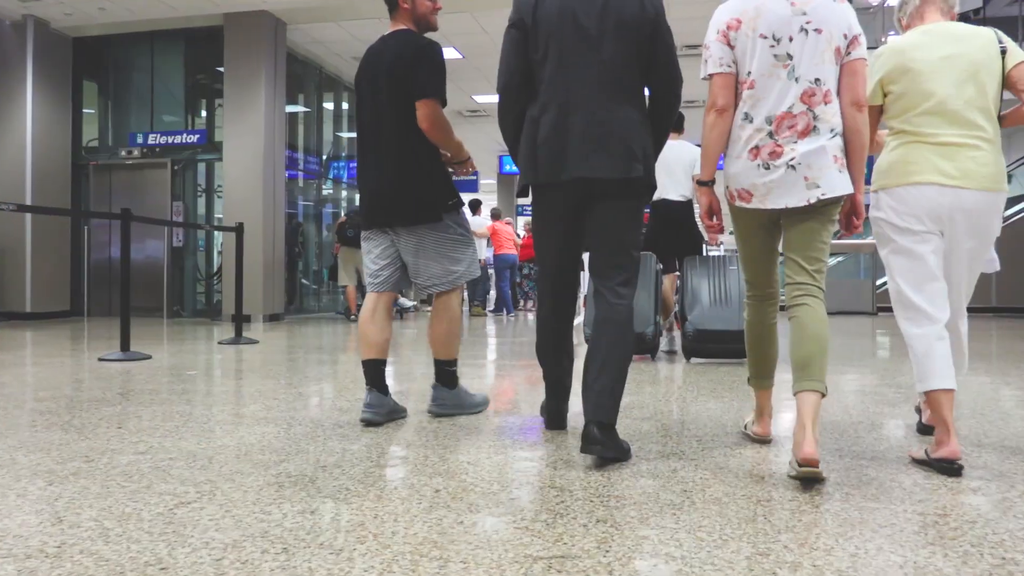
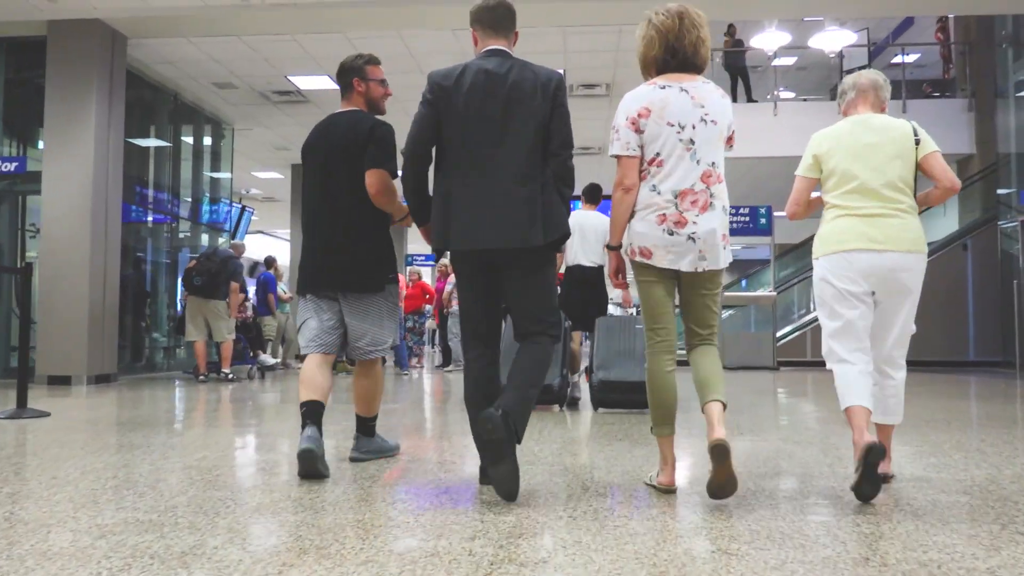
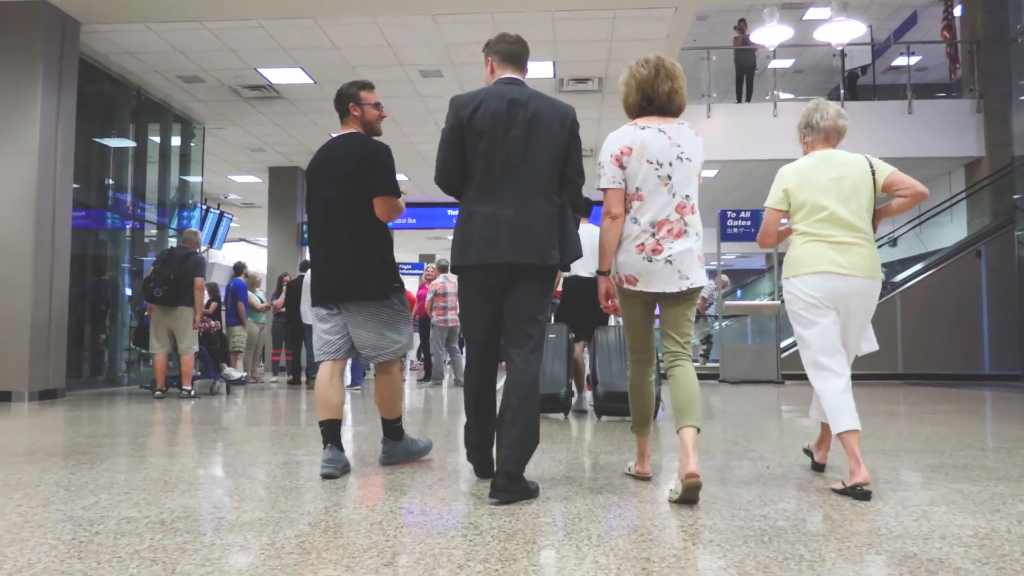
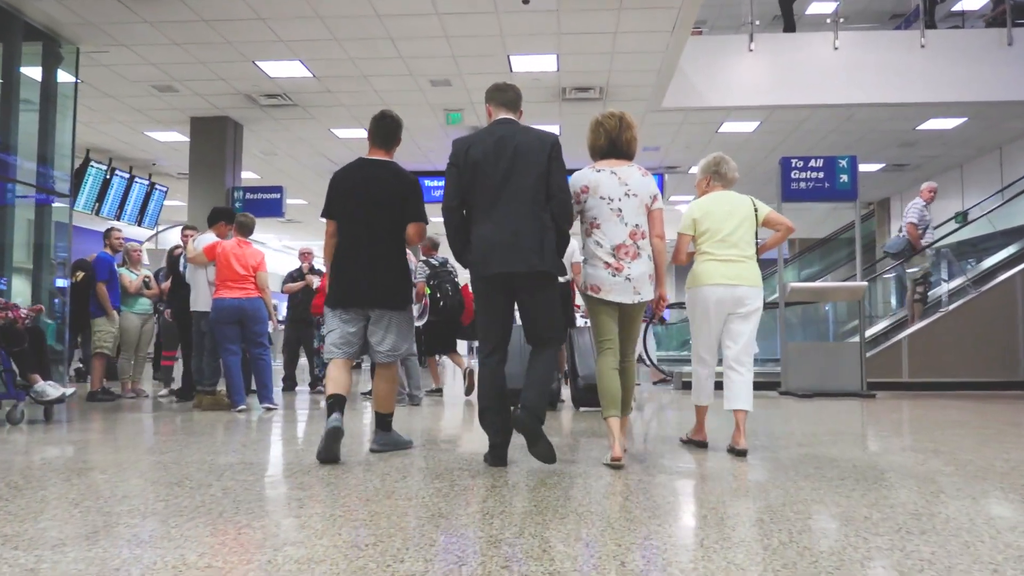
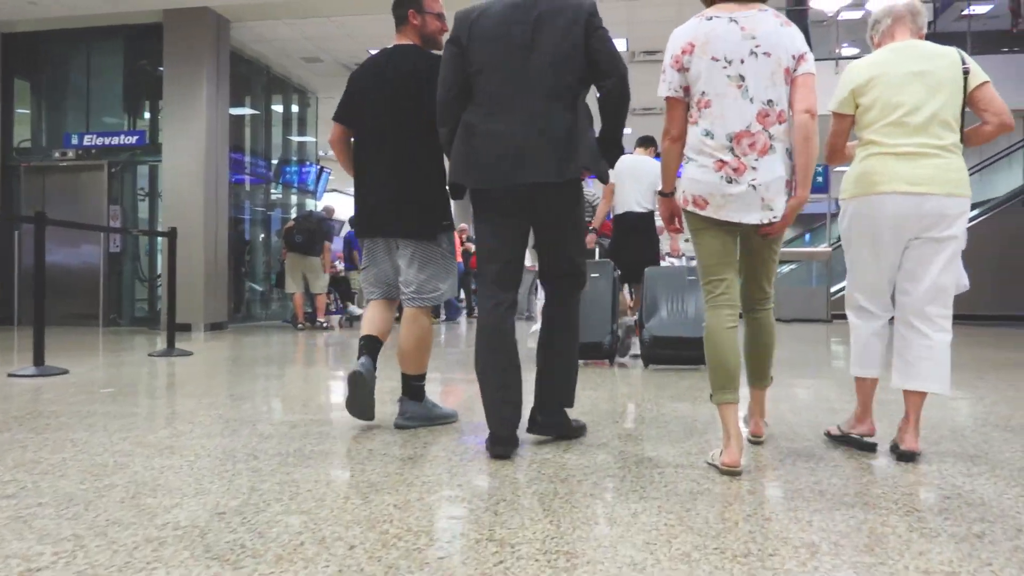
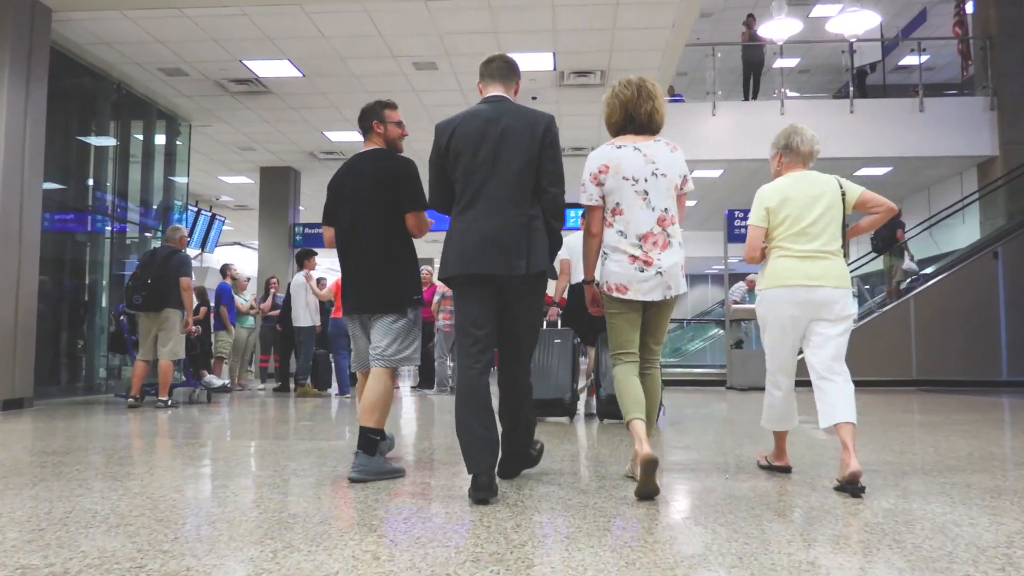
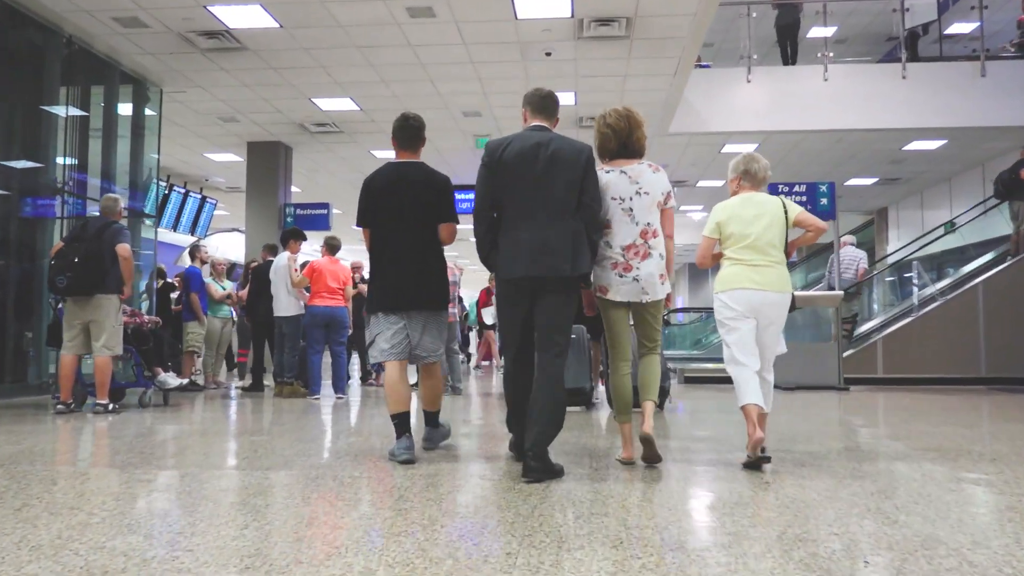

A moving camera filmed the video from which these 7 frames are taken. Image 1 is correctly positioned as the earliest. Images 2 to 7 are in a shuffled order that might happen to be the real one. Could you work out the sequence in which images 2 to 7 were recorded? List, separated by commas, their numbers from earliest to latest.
5, 2, 3, 6, 7, 4
